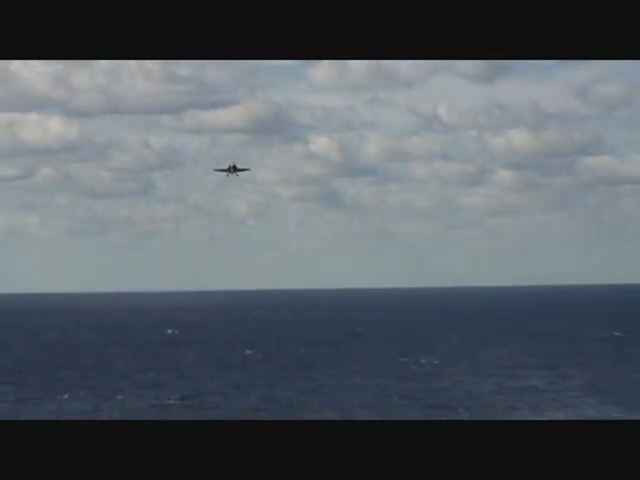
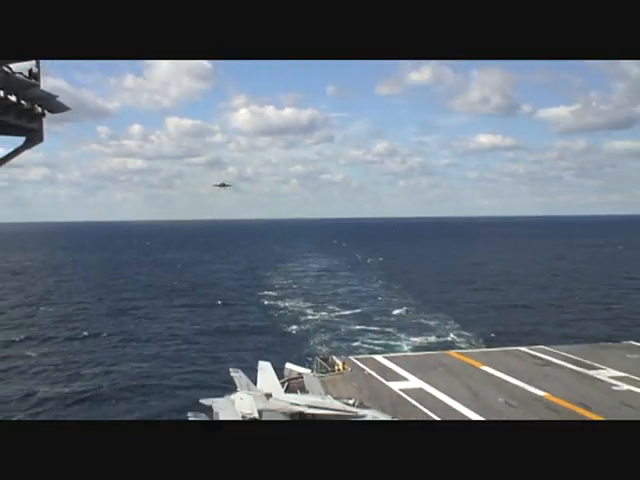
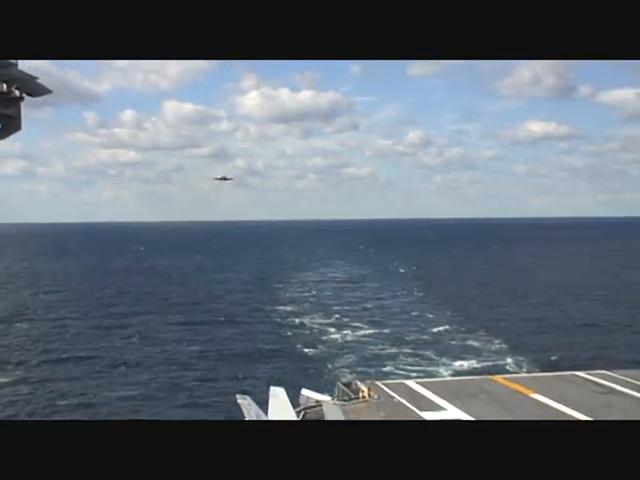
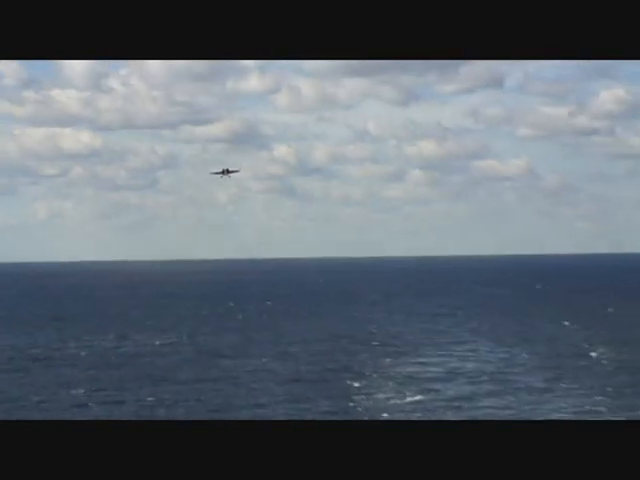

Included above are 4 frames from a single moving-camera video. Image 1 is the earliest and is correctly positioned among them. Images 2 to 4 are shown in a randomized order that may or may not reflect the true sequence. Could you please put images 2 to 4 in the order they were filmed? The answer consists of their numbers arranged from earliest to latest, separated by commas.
4, 3, 2
